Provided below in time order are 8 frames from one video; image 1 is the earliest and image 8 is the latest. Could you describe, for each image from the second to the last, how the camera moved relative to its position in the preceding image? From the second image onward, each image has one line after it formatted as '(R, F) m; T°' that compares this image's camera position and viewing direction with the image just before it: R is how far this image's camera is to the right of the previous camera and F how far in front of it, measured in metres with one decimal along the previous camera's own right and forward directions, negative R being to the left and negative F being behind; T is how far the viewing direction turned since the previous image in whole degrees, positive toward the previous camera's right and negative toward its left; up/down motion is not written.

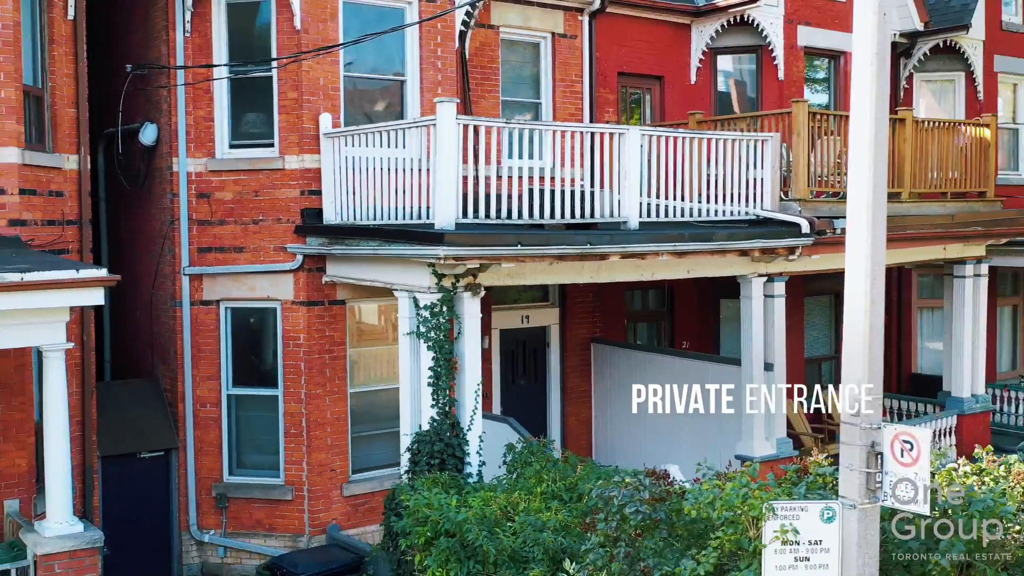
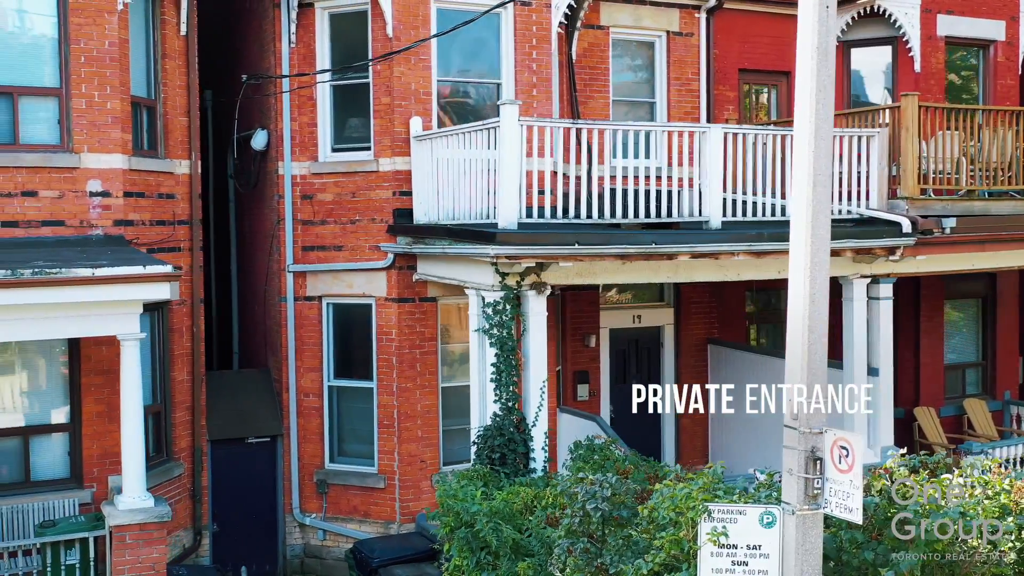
(+1.2, 0.0) m; -11°
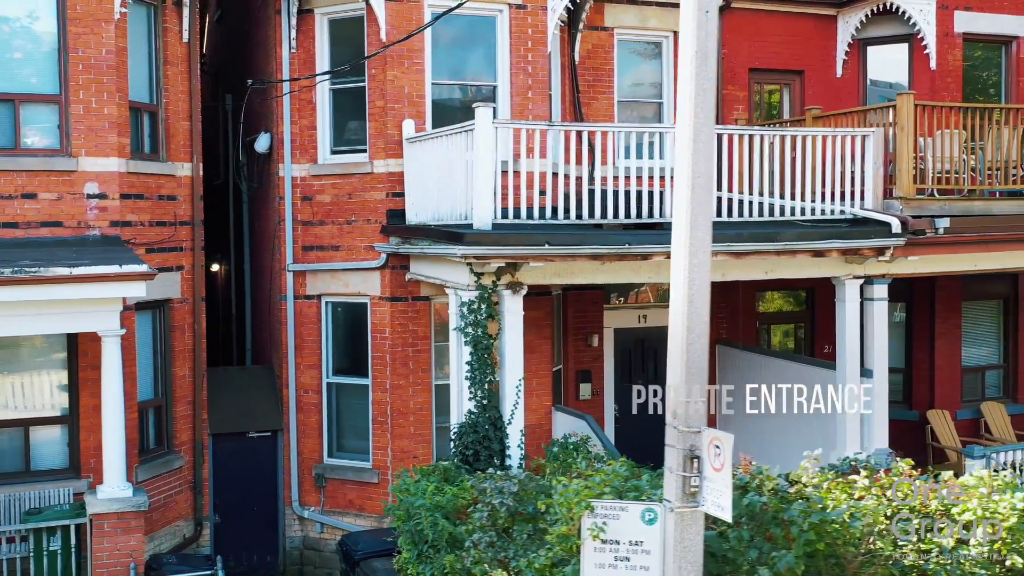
(+0.8, -0.1) m; -4°
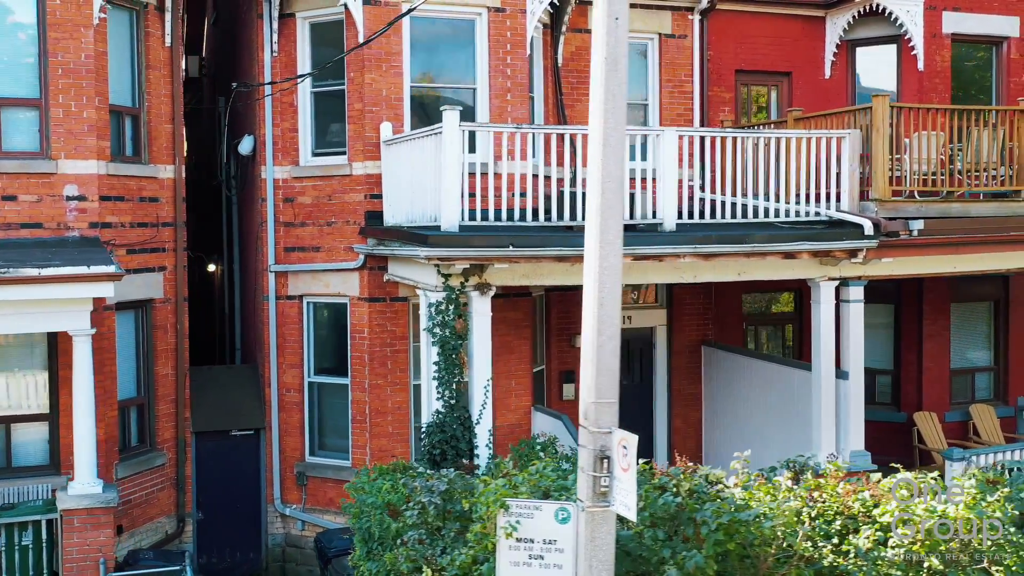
(+0.5, -0.1) m; -1°
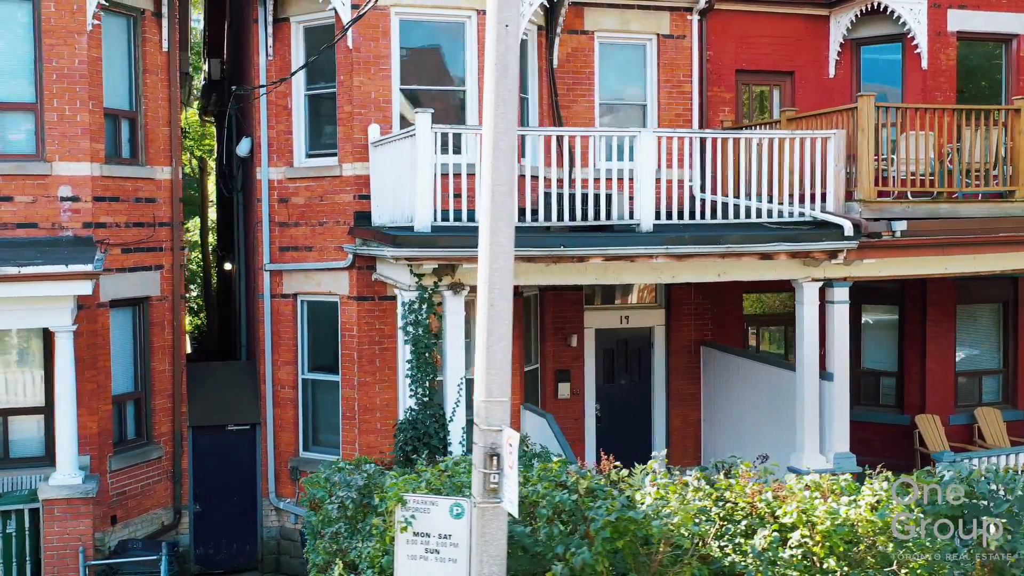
(+0.7, -0.1) m; -3°
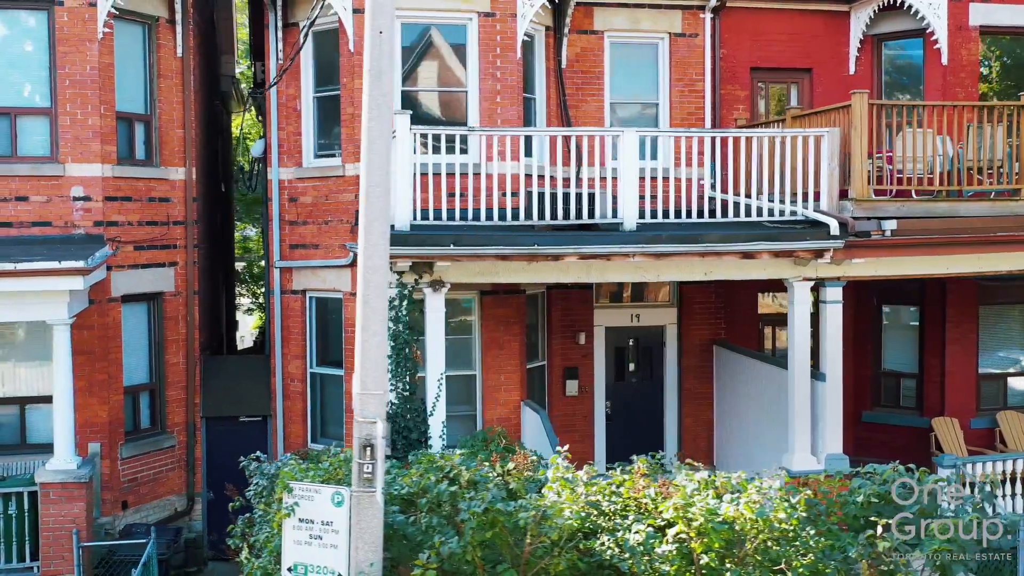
(+1.0, -0.1) m; -5°
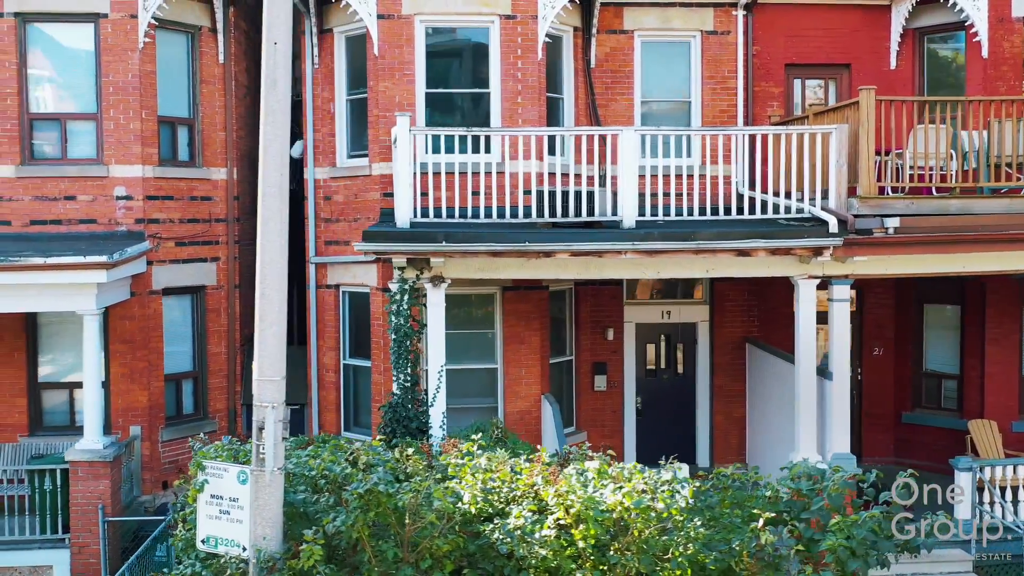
(+1.2, -0.2) m; -7°
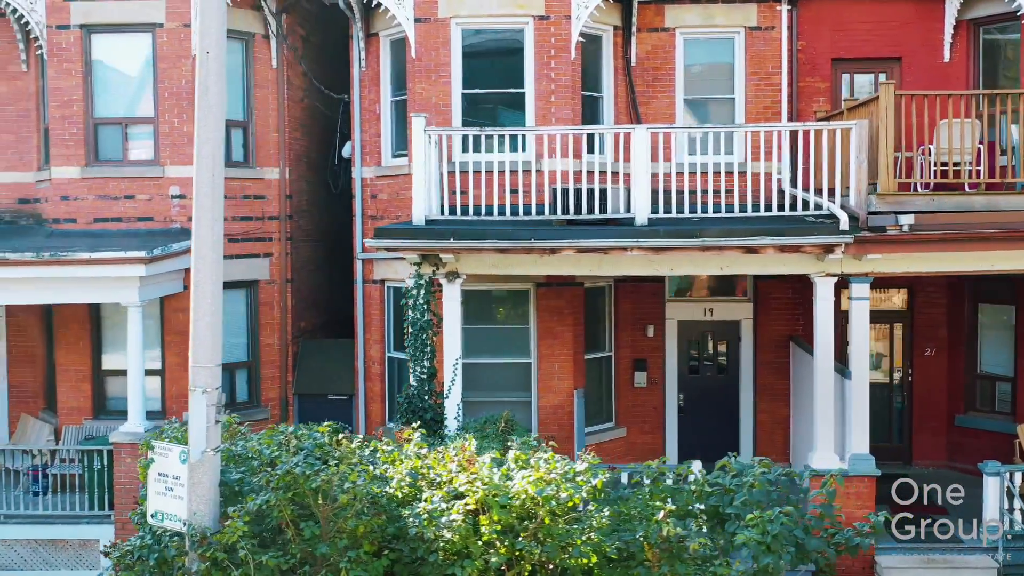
(+1.2, -0.2) m; -7°
